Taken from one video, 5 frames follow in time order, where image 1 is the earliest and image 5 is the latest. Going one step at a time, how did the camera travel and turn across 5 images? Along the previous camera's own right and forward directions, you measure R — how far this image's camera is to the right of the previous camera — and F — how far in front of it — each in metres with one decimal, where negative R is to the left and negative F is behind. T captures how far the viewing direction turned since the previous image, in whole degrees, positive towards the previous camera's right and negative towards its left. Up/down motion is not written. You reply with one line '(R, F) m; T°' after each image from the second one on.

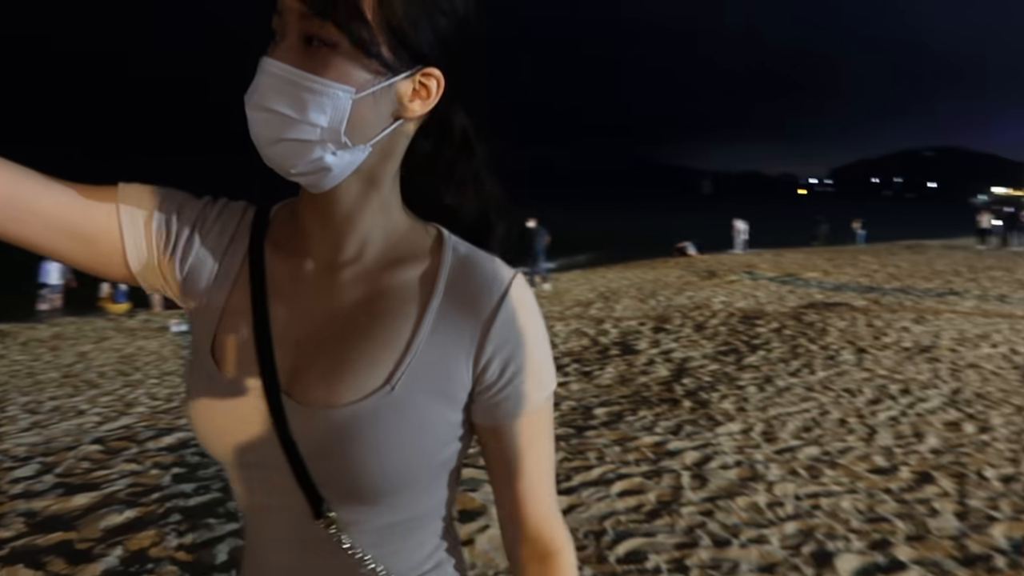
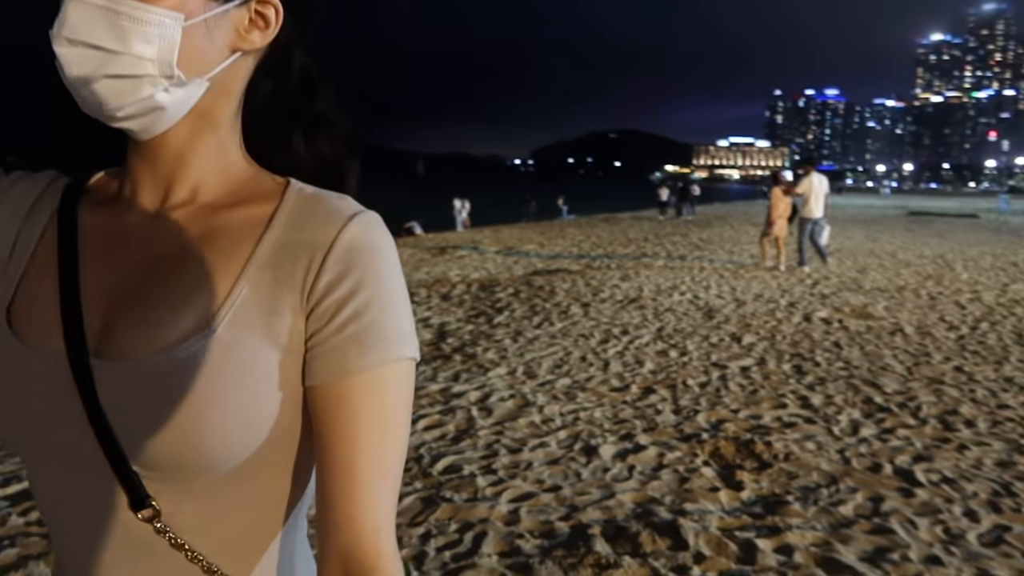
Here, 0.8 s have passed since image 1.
(-0.6, -0.7) m; +20°
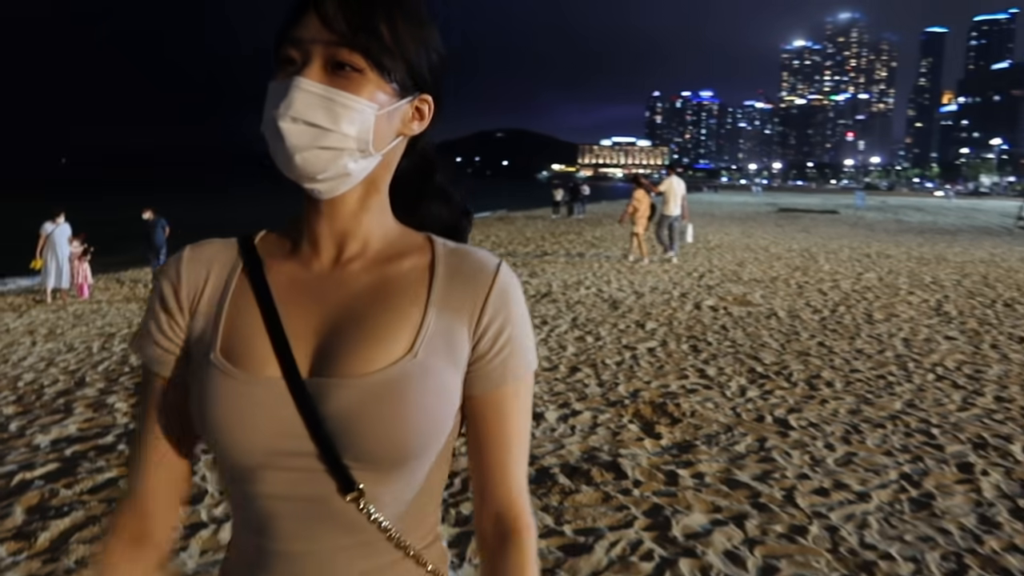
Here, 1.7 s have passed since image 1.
(-0.5, -1.0) m; +8°
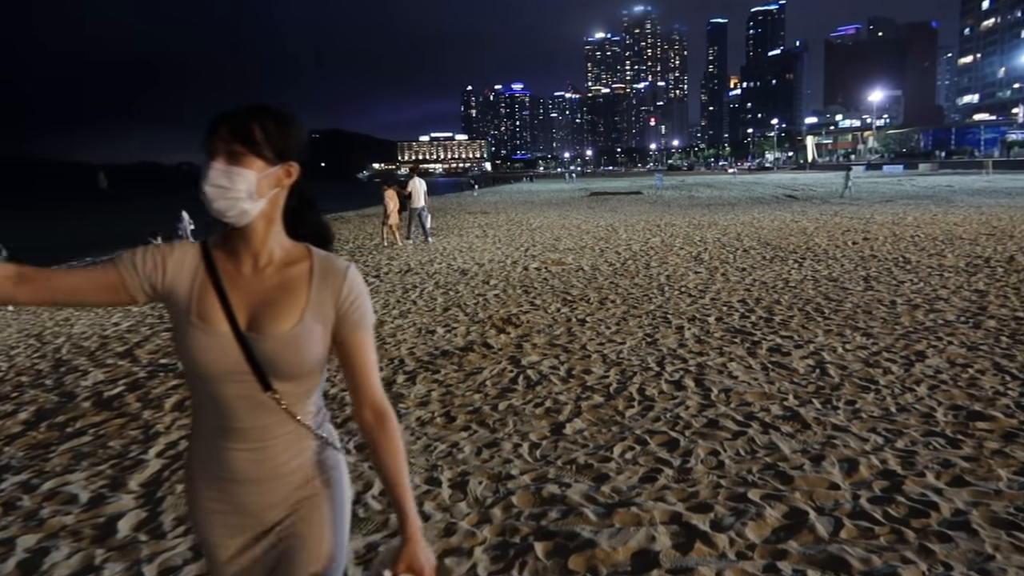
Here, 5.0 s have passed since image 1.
(-0.8, -3.2) m; +12°
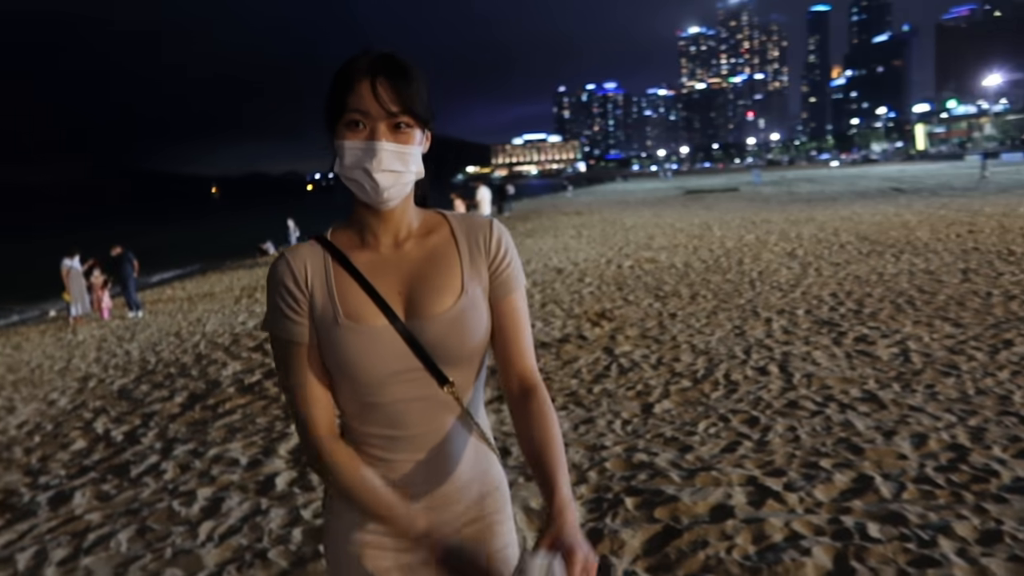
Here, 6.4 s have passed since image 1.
(0.0, -0.6) m; -7°
